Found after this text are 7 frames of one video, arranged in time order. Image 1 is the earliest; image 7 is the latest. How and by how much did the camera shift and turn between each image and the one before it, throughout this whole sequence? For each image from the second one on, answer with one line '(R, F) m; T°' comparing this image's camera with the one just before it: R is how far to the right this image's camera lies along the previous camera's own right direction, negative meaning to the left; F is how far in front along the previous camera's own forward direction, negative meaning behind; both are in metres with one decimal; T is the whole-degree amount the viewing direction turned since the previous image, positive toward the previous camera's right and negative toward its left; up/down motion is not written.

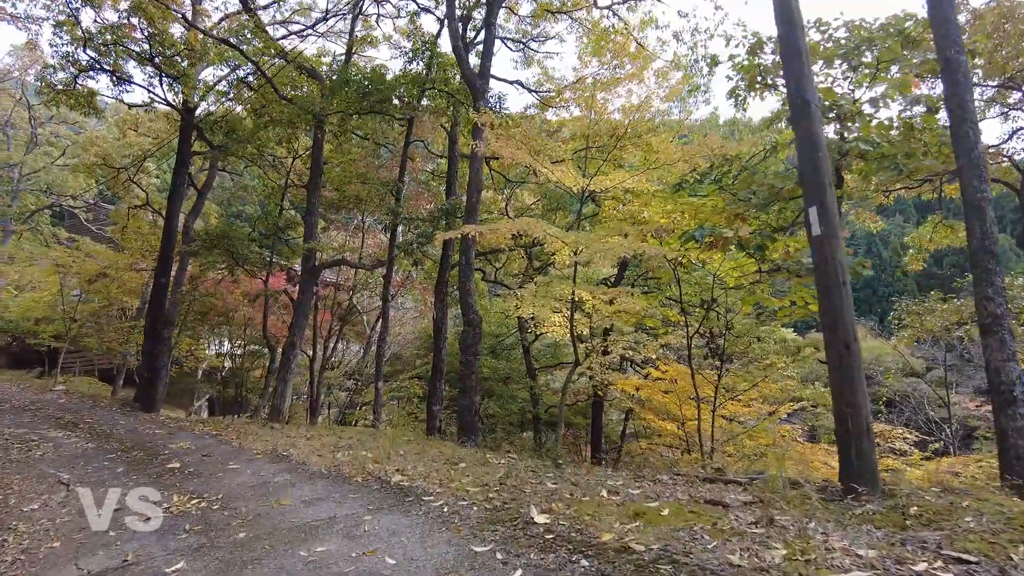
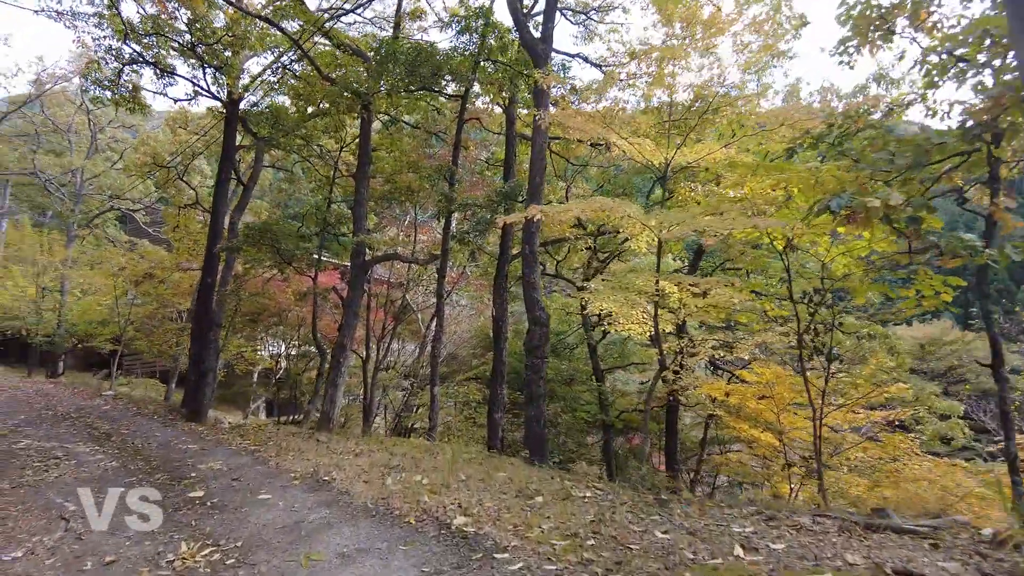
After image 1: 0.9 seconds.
(-0.2, +0.9) m; -5°
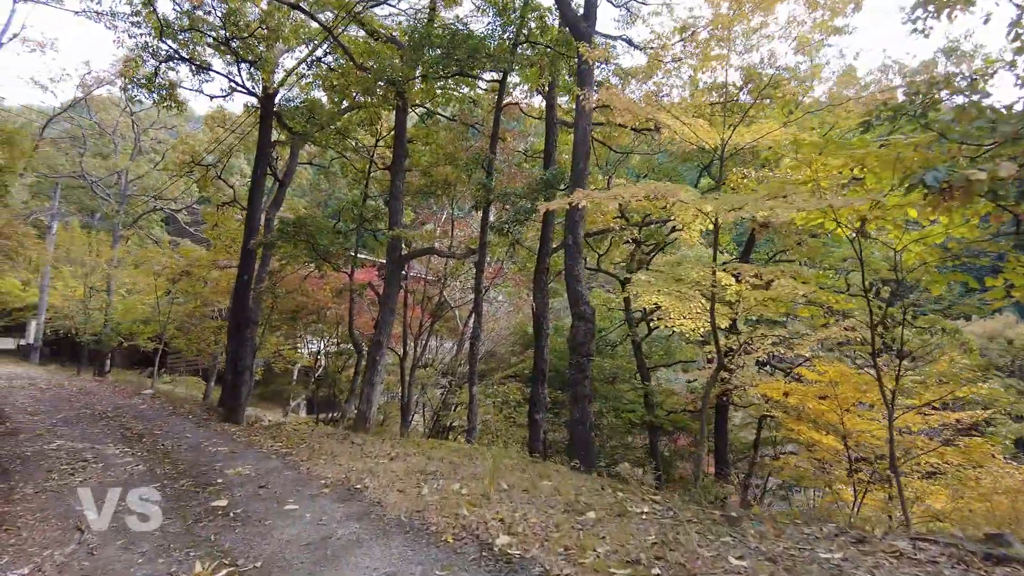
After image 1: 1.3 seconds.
(0.0, +0.4) m; -3°
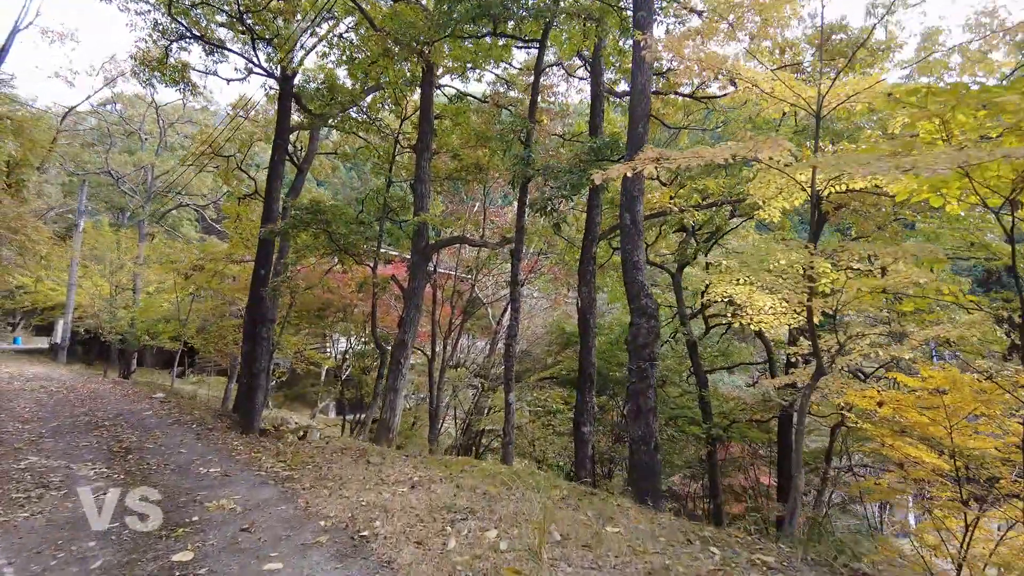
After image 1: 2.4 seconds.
(-0.1, +1.0) m; -3°
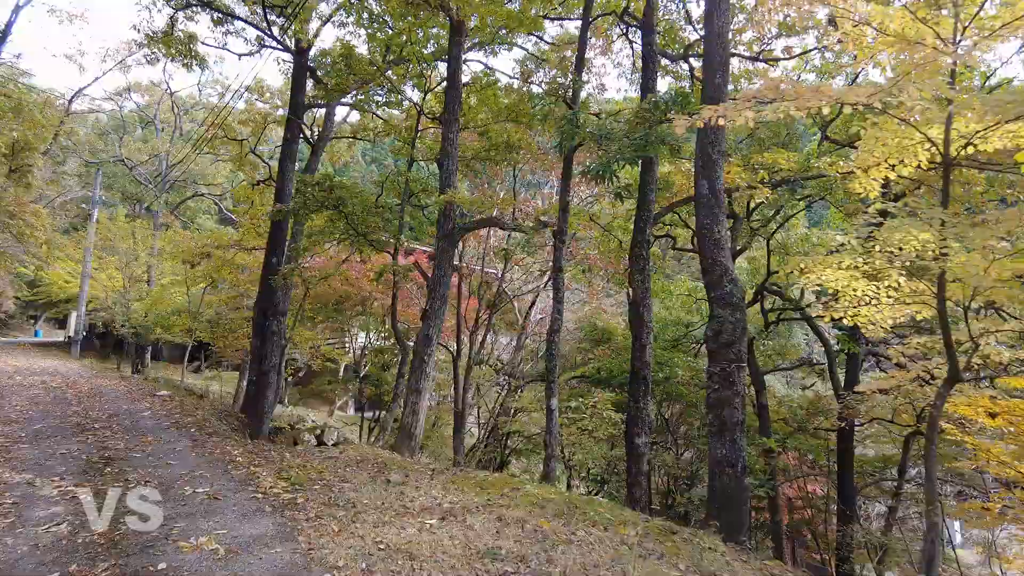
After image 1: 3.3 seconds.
(-0.2, +0.9) m; -2°
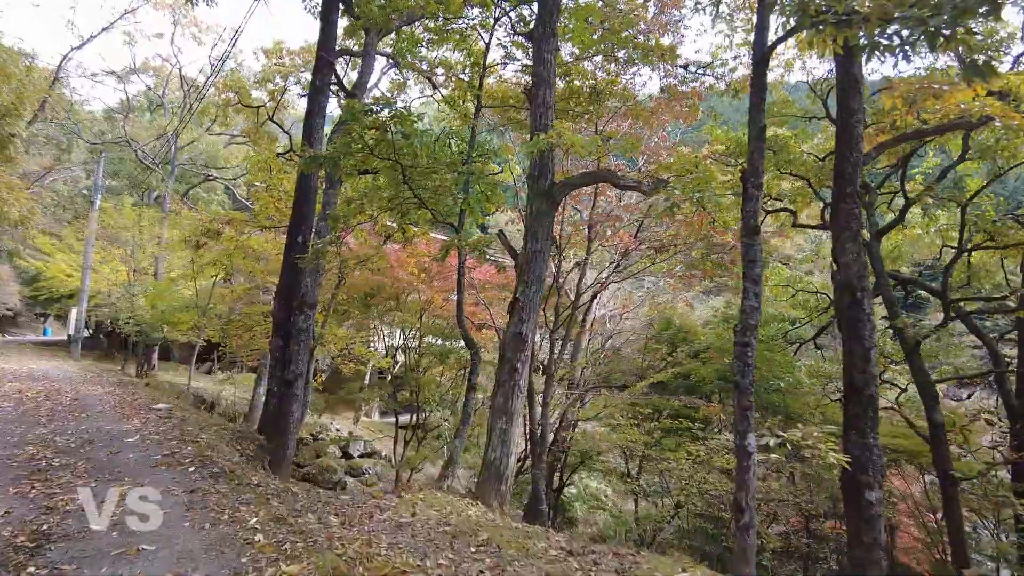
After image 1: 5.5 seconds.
(-0.8, +1.9) m; -1°
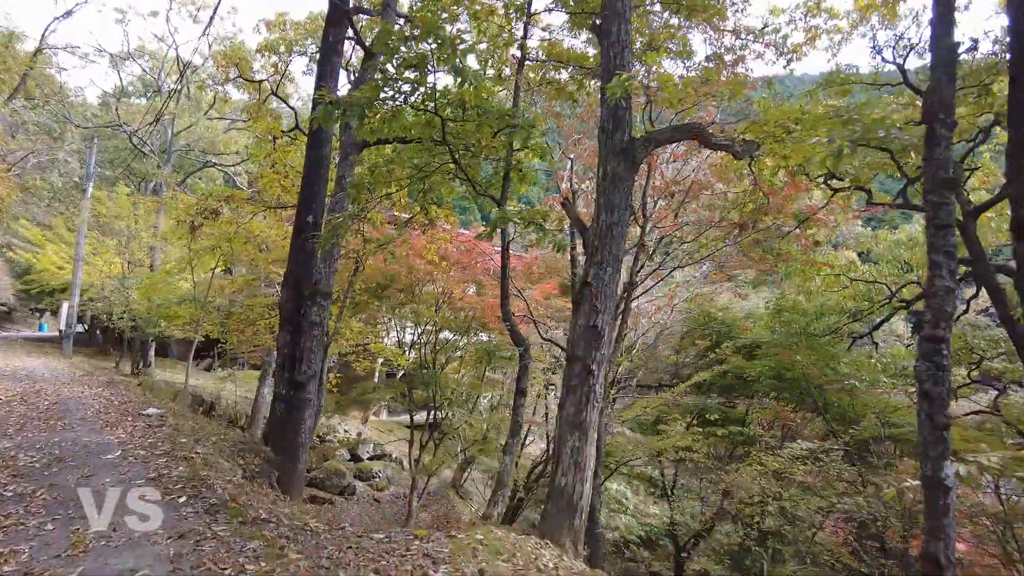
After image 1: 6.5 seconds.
(-0.4, +1.0) m; 0°
